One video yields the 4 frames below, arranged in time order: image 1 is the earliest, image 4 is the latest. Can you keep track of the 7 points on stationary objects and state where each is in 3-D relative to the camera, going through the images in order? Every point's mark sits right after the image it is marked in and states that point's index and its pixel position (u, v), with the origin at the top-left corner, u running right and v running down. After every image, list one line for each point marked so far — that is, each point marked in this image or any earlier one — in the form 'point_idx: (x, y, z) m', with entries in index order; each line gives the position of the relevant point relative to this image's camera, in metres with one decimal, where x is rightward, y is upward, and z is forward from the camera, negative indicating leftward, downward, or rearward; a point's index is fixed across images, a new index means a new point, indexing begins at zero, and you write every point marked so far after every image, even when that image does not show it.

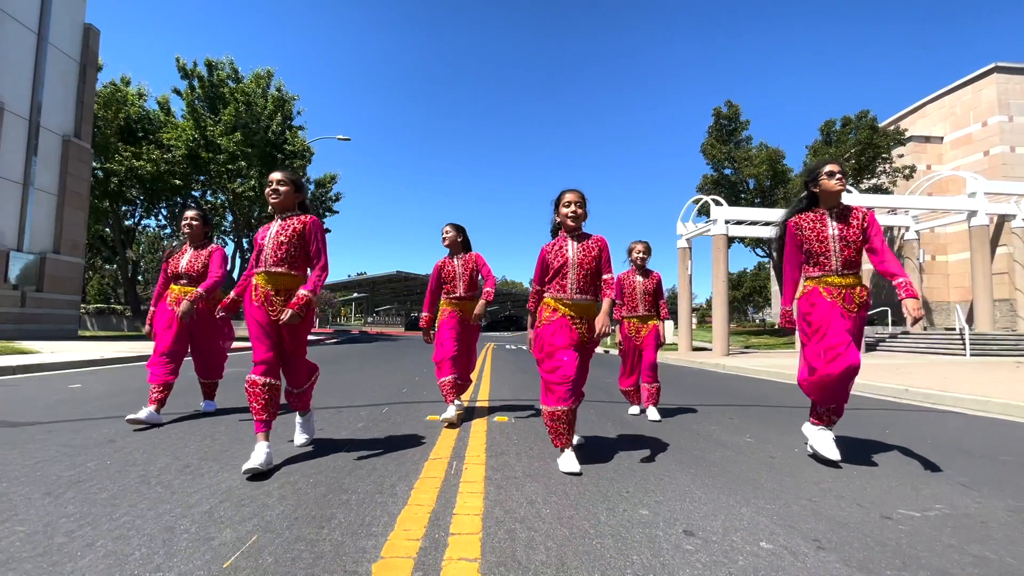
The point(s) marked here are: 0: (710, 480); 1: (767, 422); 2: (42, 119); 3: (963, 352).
0: (+1.1, -1.1, +3.3) m
1: (+2.6, -1.4, +6.0) m
2: (-15.9, +5.7, +19.3) m
3: (+13.8, -2.0, +17.5) m
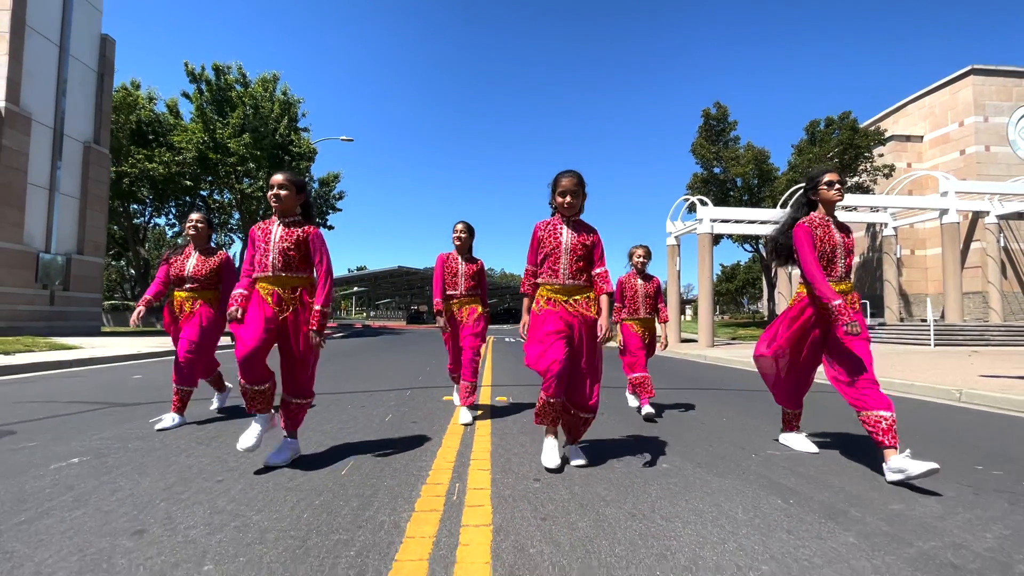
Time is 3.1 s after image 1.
0: (+1.1, -1.2, +4.6) m
1: (+2.6, -1.5, +7.3) m
2: (-16.0, +5.7, +20.5) m
3: (+13.7, -1.8, +18.9) m
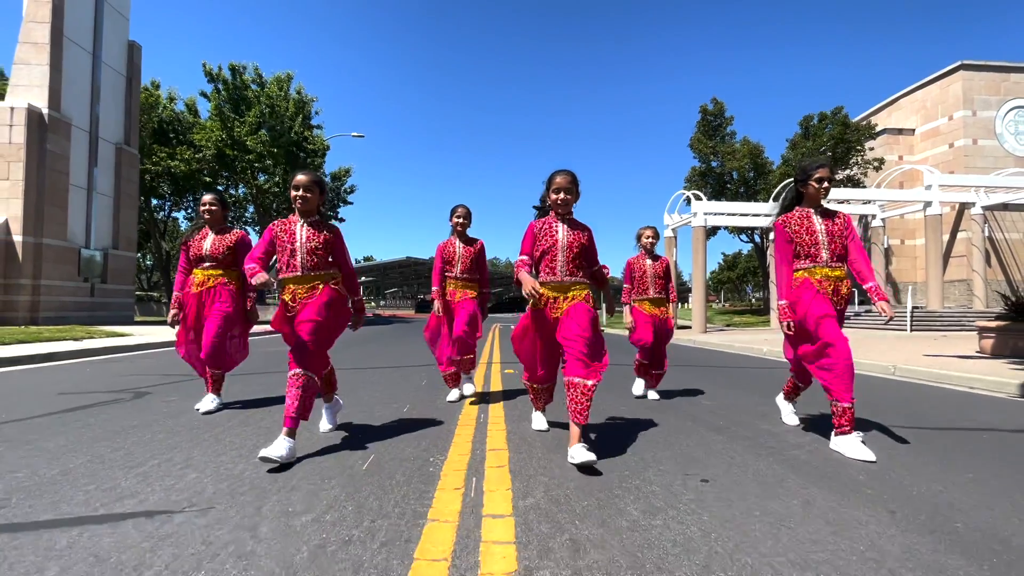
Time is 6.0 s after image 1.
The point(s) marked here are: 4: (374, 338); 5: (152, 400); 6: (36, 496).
0: (+1.2, -1.2, +6.2) m
1: (+2.7, -1.4, +8.8) m
2: (-15.8, +6.0, +22.1) m
3: (+14.0, -1.4, +20.3) m
4: (-3.6, -1.3, +14.8) m
5: (-3.5, -1.1, +5.6) m
6: (-2.1, -0.9, +2.6) m
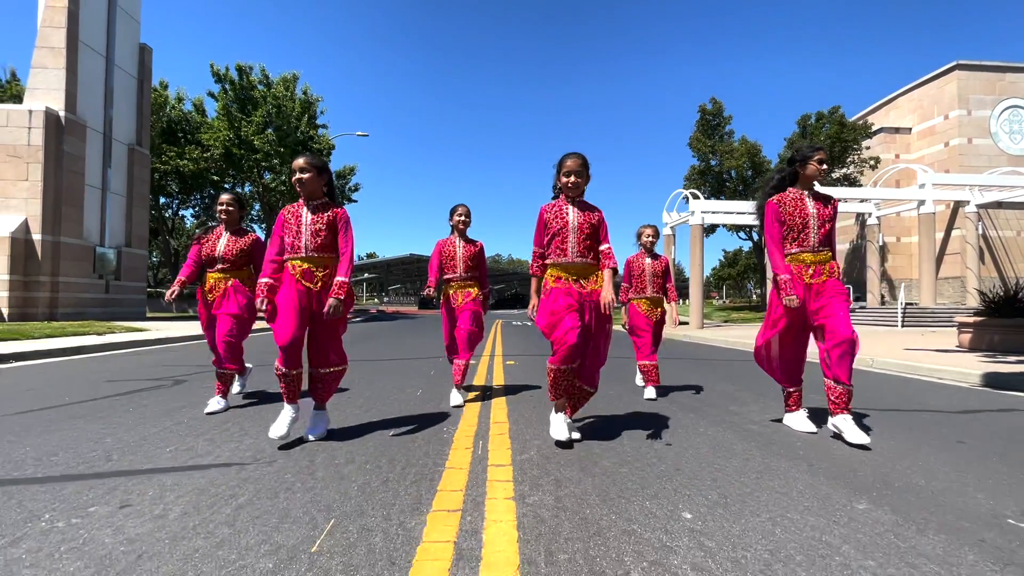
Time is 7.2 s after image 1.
0: (+1.2, -1.2, +6.8) m
1: (+2.7, -1.3, +9.4) m
2: (-15.8, +6.1, +22.7) m
3: (+14.0, -1.3, +20.8) m
4: (-3.5, -1.2, +15.5) m
5: (-3.5, -1.1, +6.2) m
6: (-2.1, -0.9, +3.2) m
